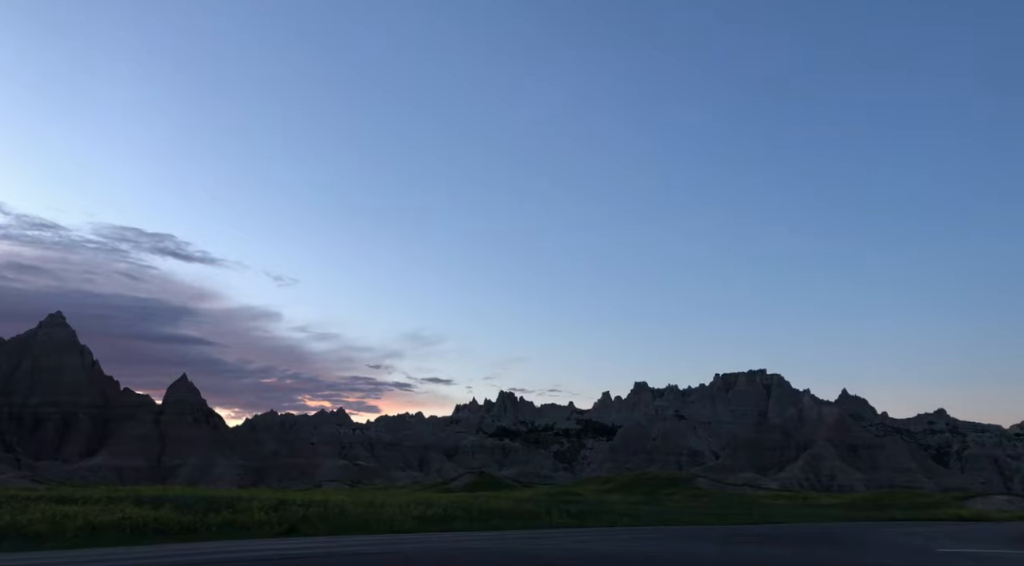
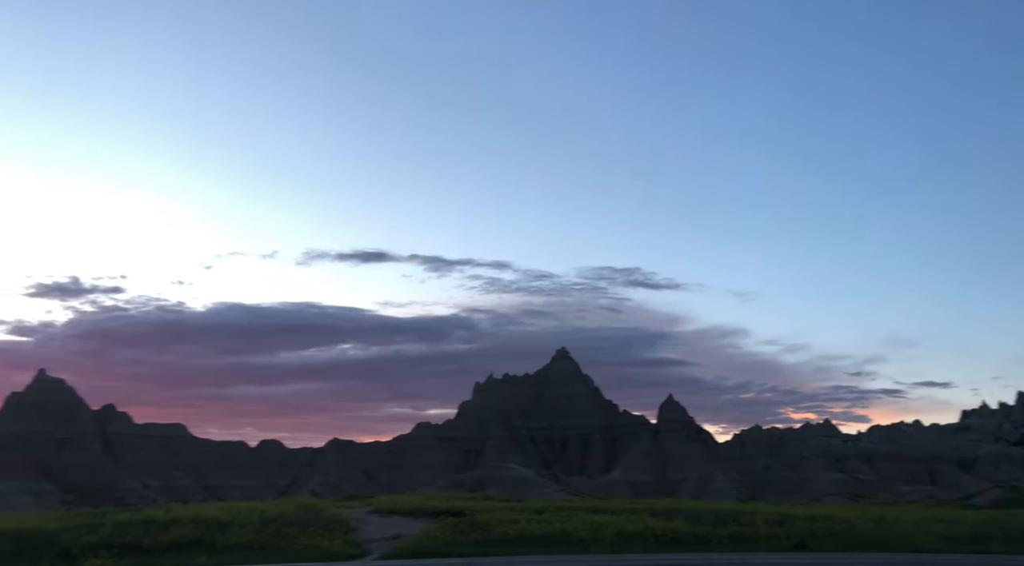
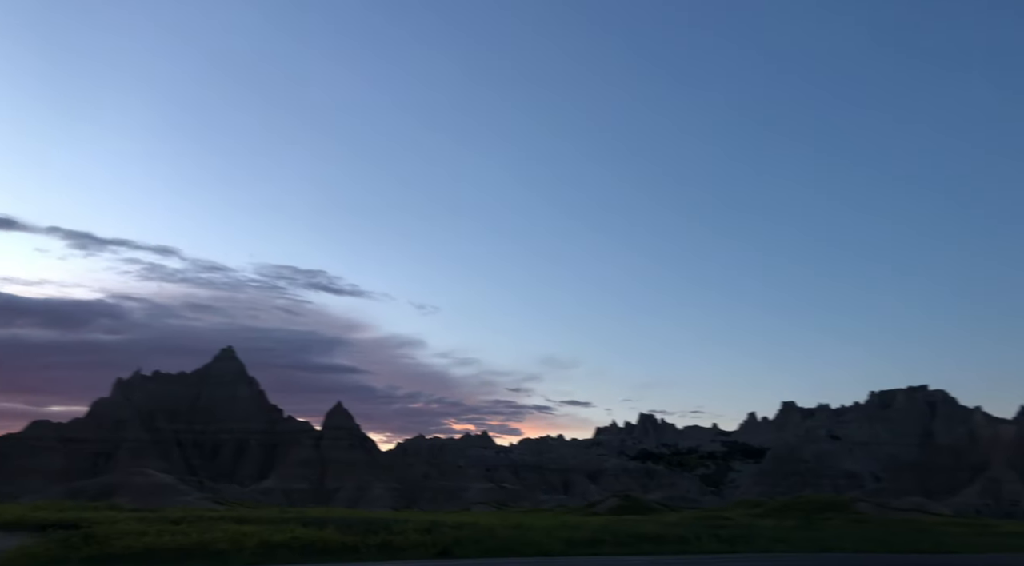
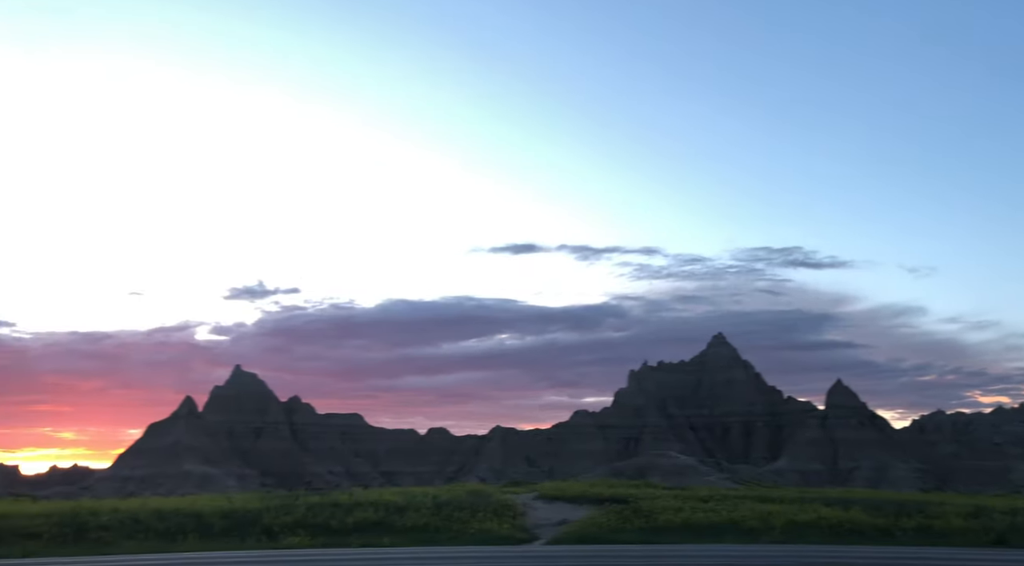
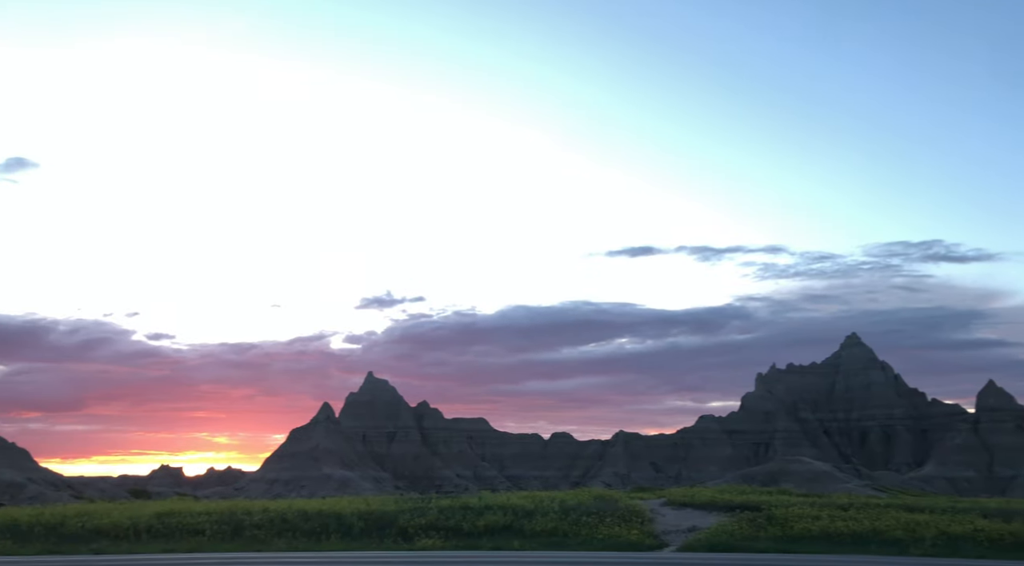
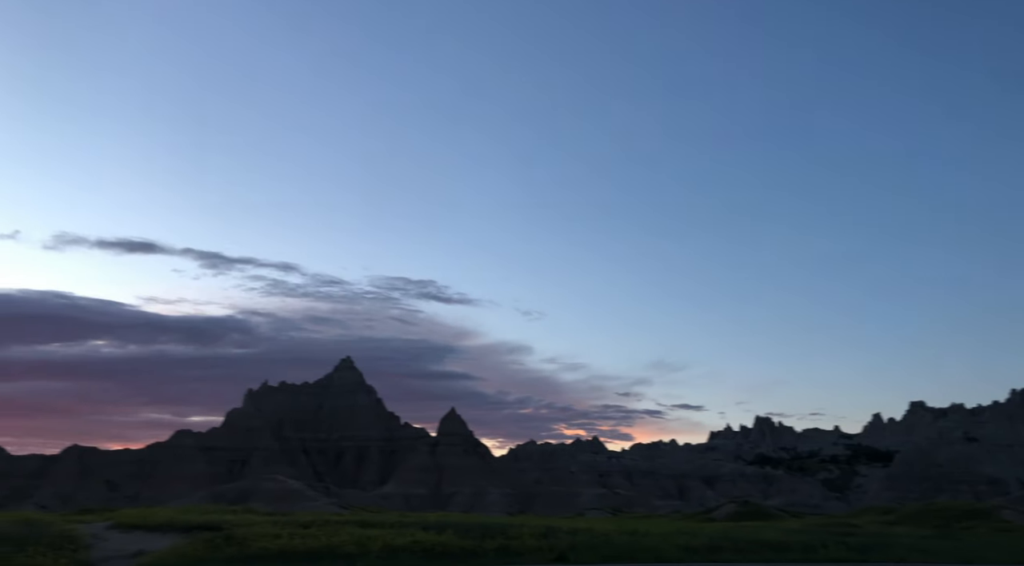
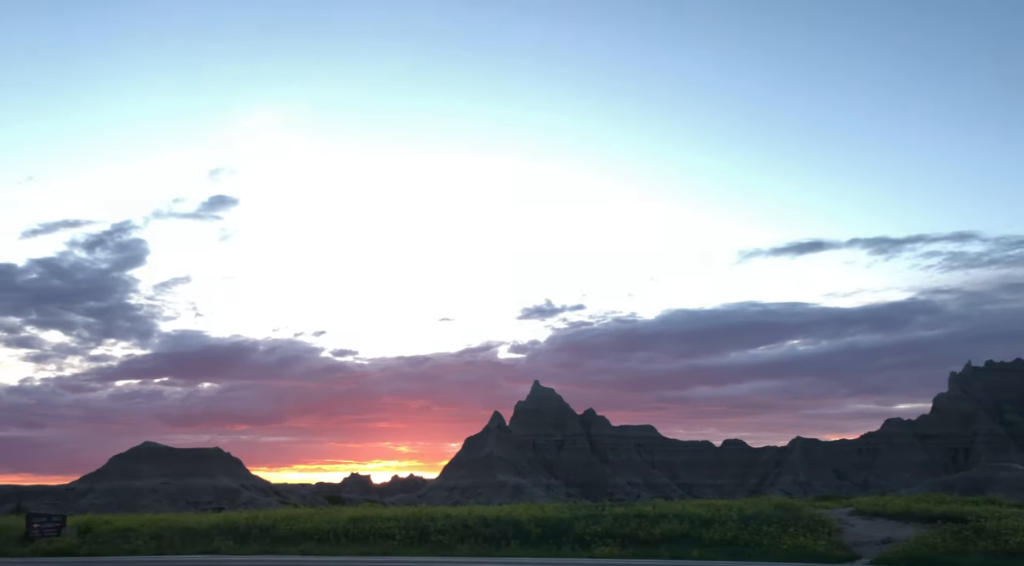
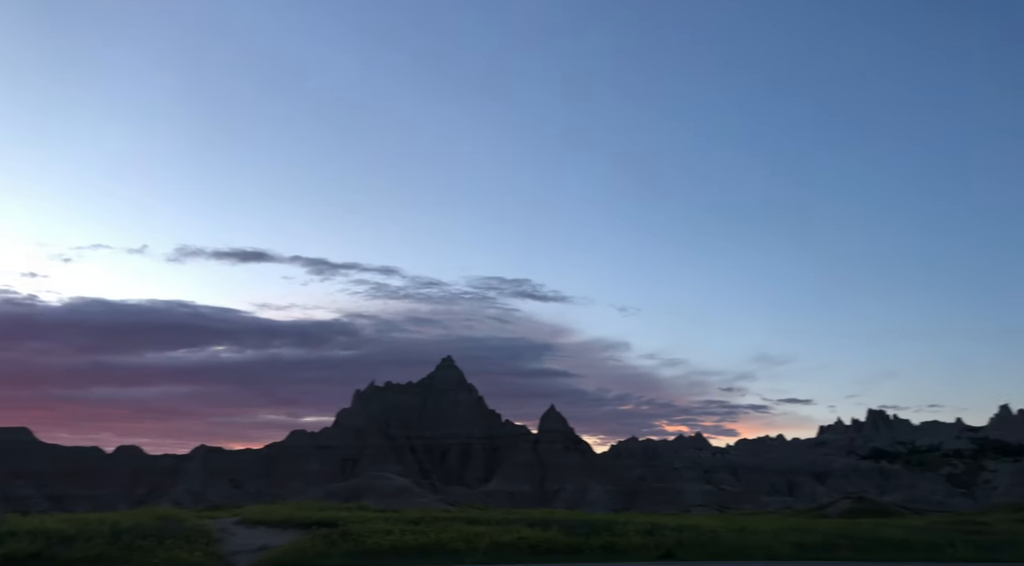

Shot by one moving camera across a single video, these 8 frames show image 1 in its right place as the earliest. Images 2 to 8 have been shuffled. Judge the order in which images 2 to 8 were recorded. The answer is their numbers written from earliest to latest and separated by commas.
3, 6, 8, 2, 4, 5, 7
